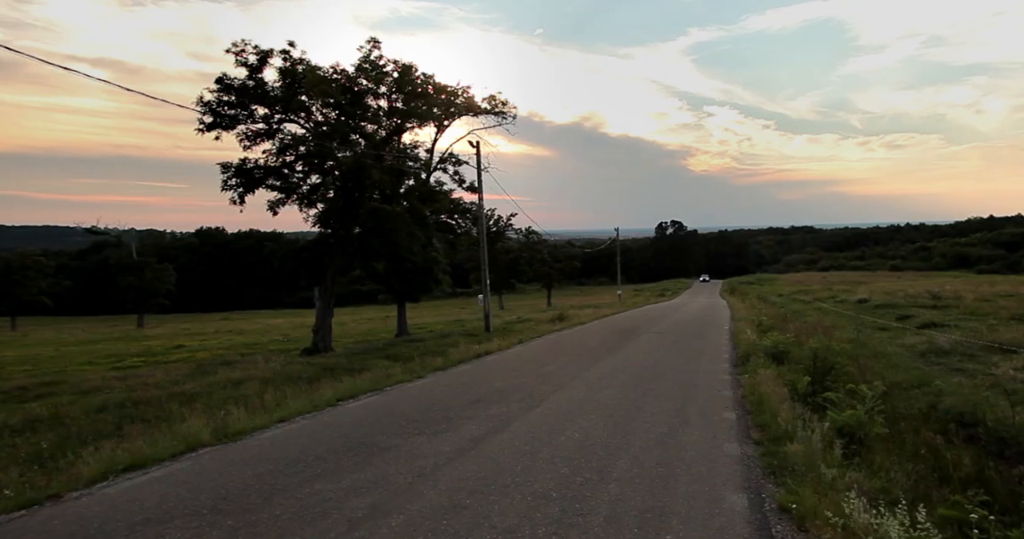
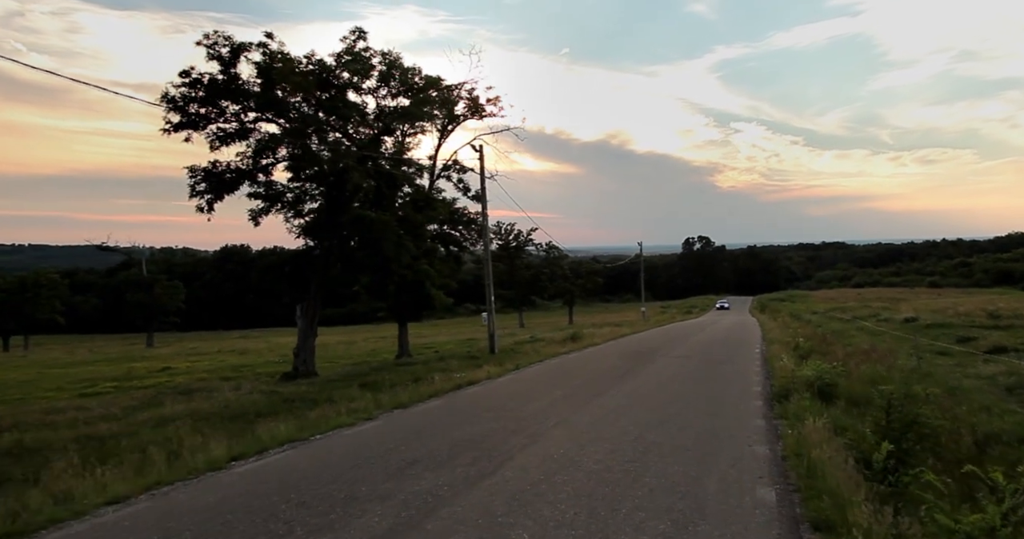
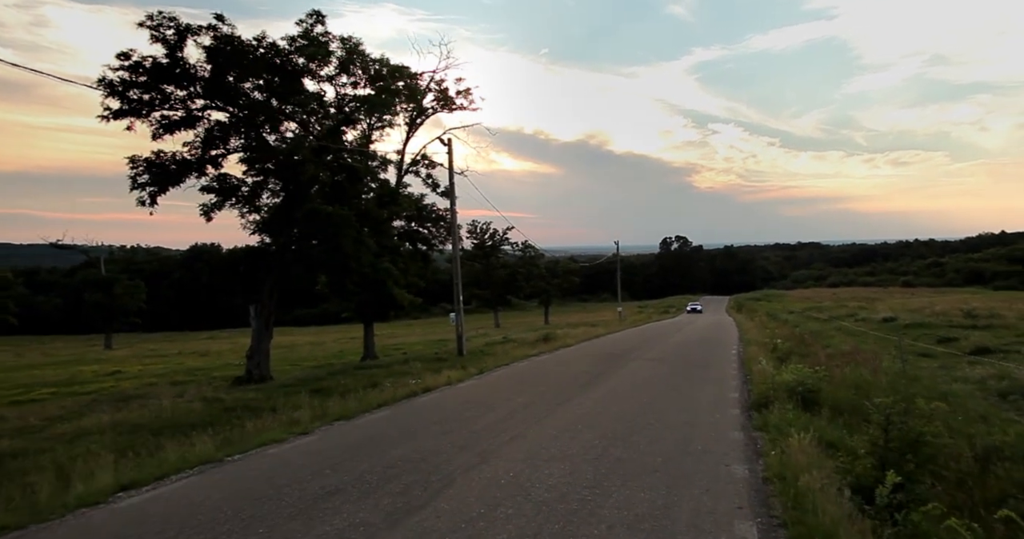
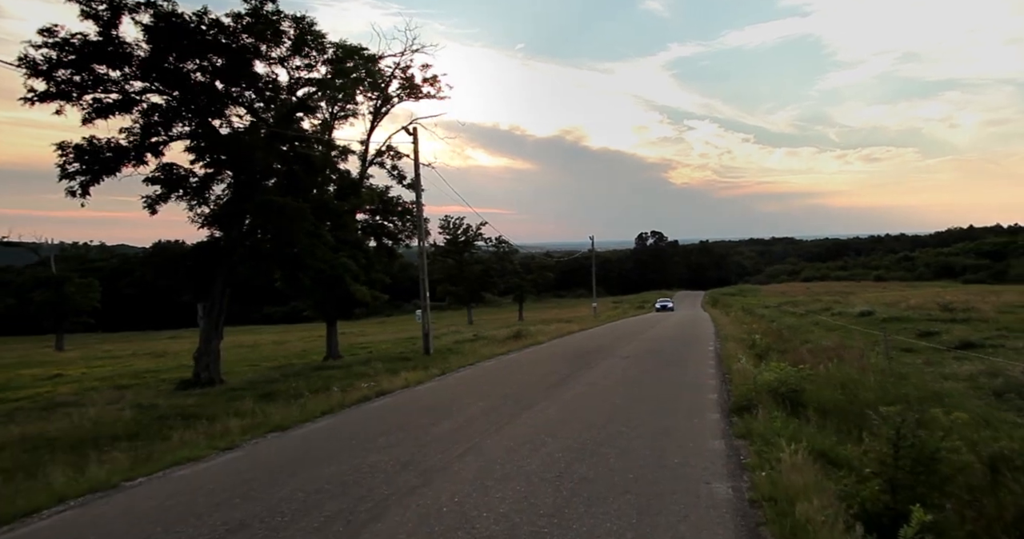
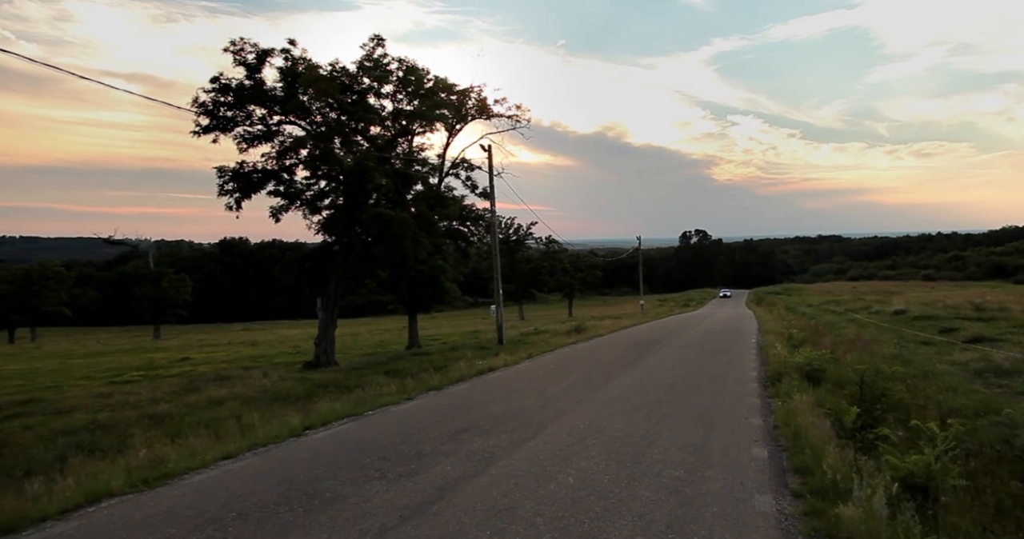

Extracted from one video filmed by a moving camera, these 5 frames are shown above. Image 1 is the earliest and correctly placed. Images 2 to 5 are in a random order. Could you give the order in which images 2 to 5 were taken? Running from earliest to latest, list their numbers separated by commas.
5, 2, 3, 4
